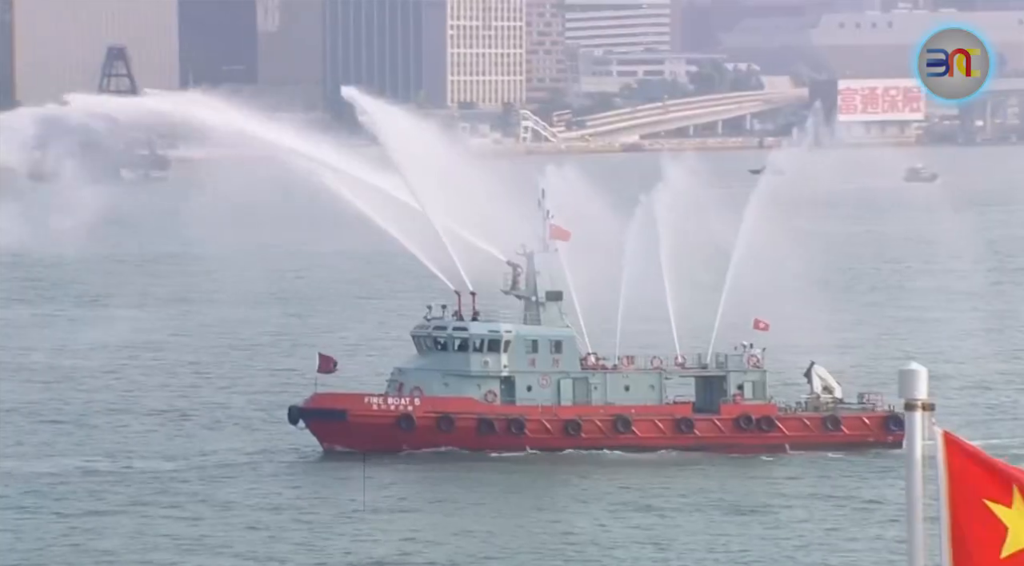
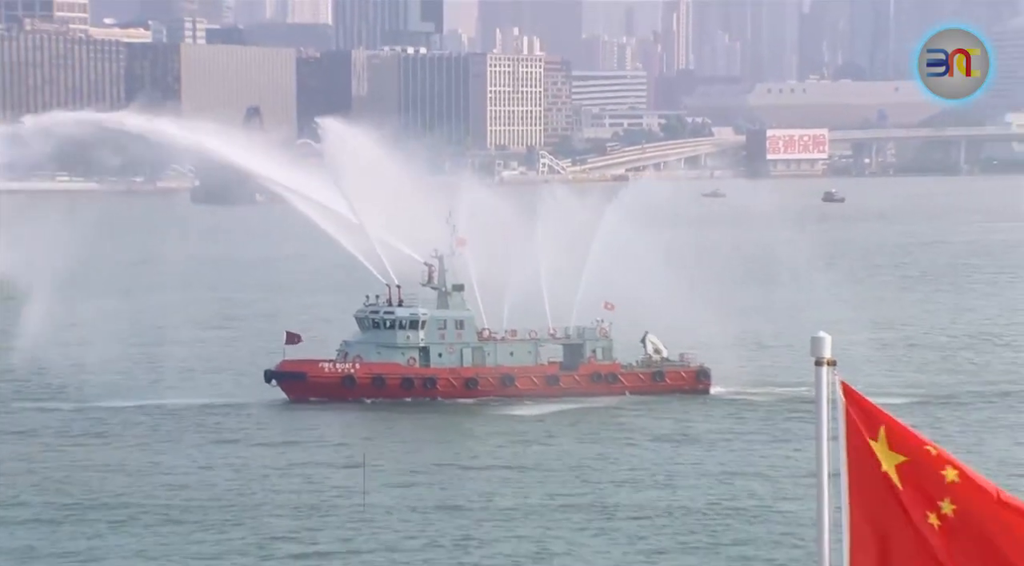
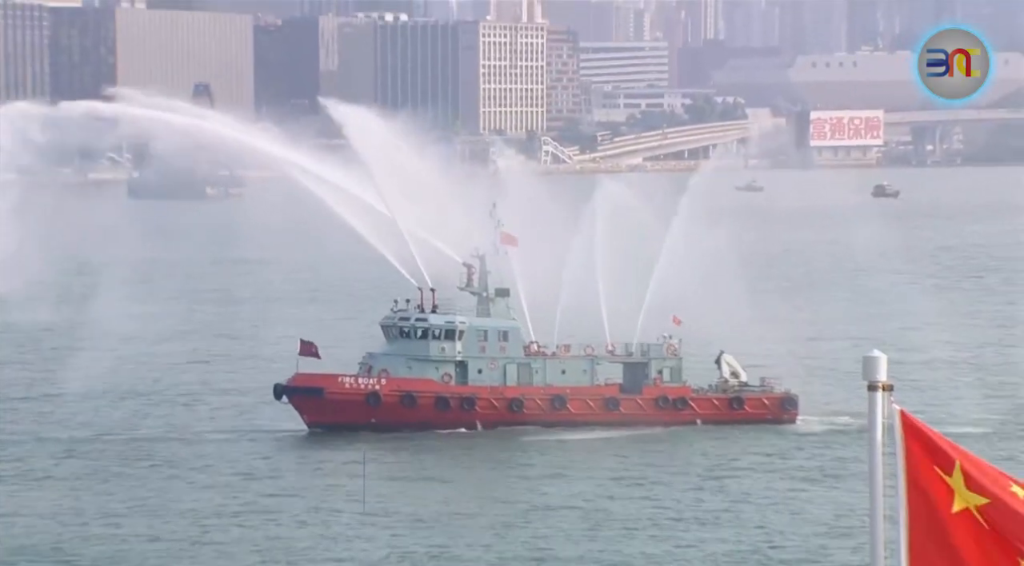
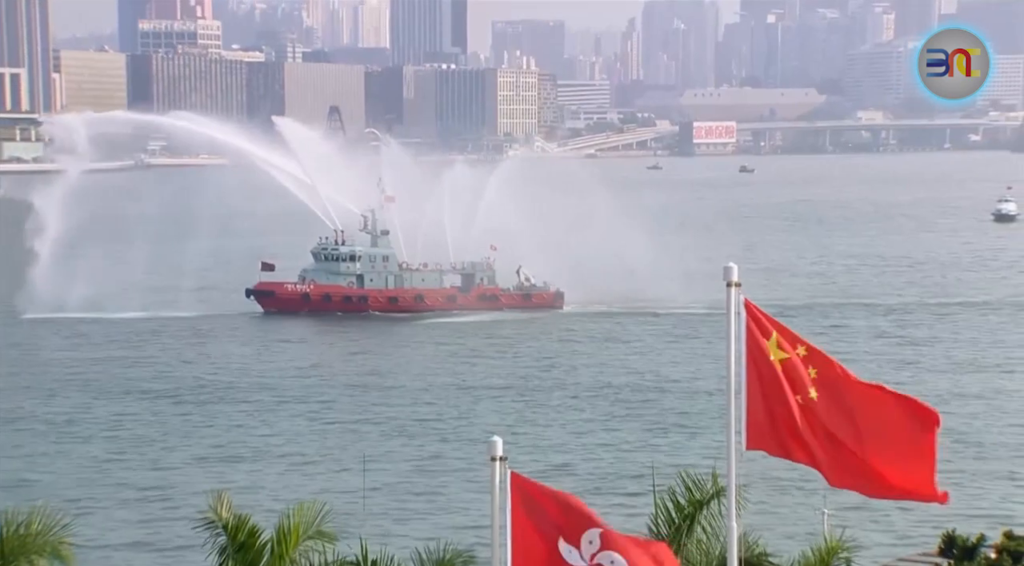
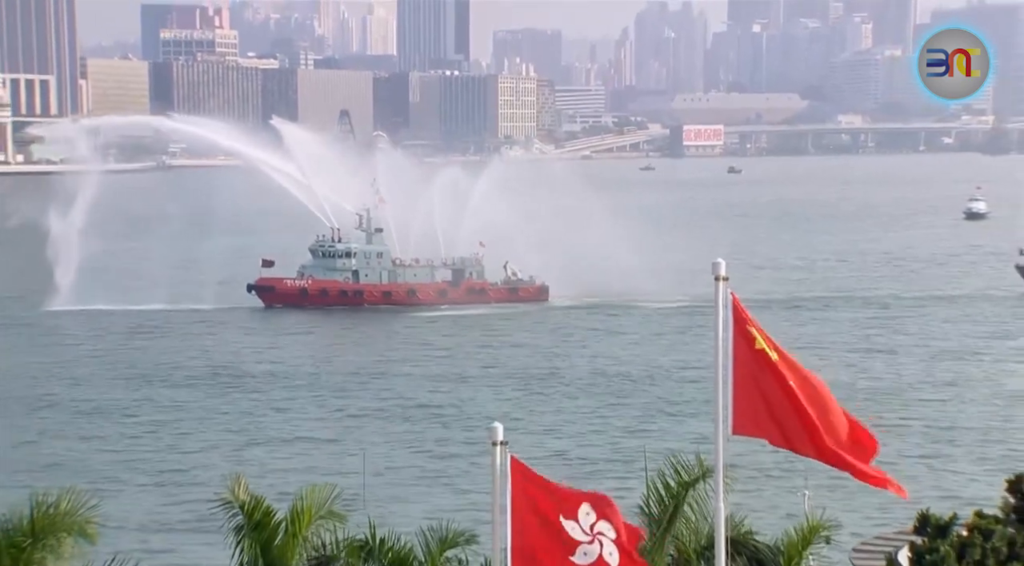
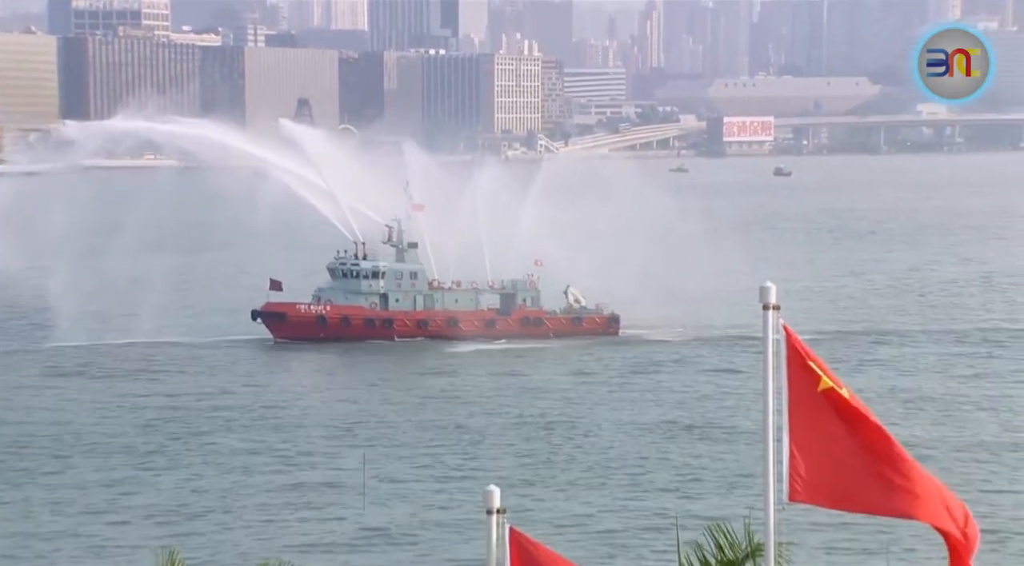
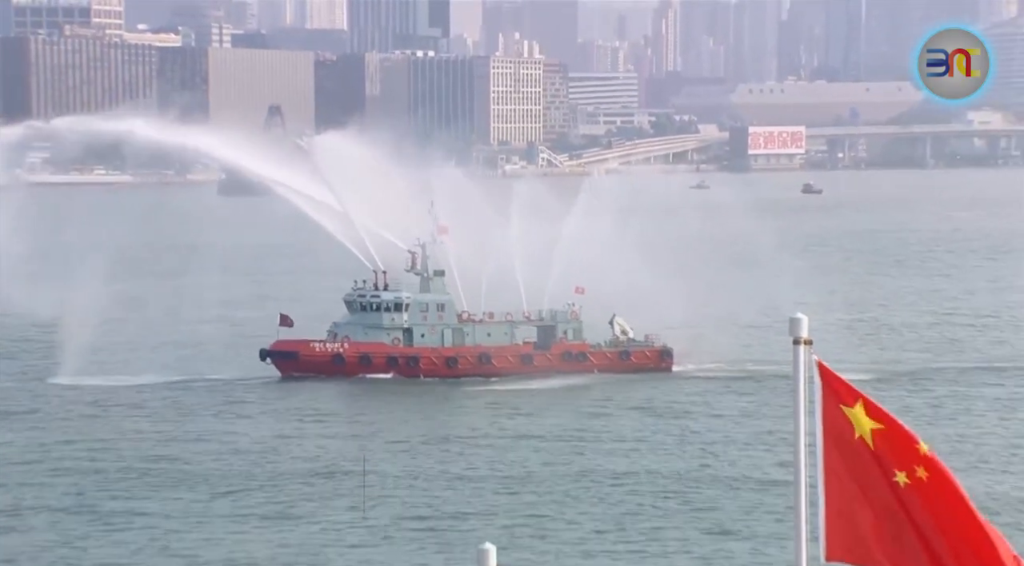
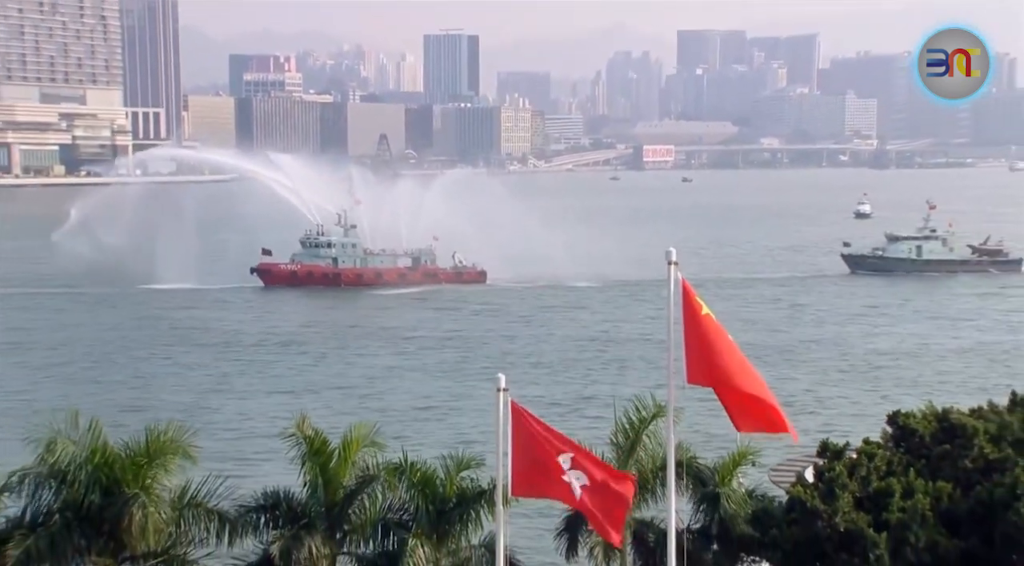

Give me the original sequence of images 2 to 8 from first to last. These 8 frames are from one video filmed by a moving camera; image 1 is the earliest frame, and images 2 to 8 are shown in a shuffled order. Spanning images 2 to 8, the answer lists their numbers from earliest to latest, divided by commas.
3, 2, 7, 6, 4, 5, 8
